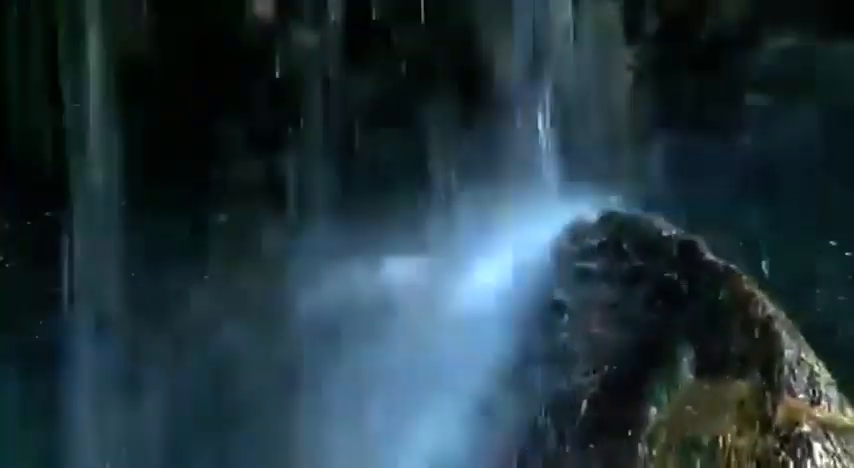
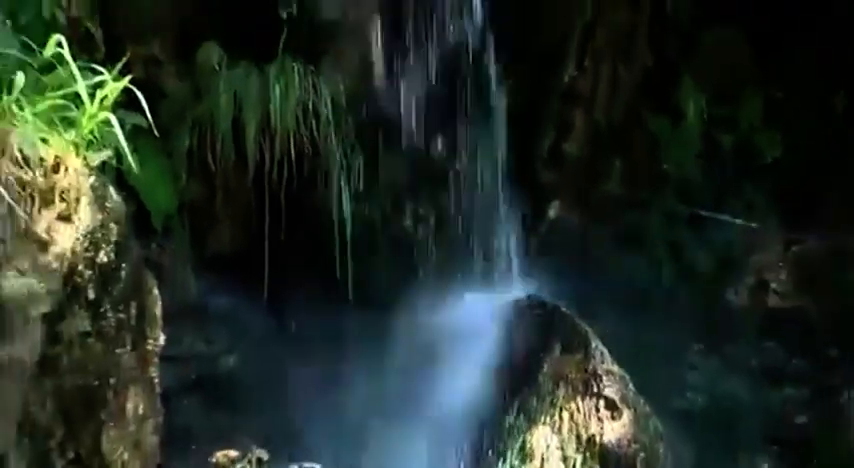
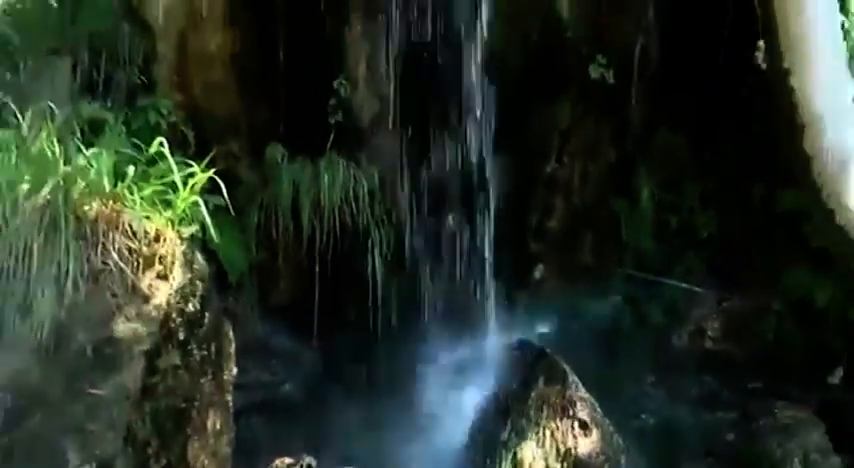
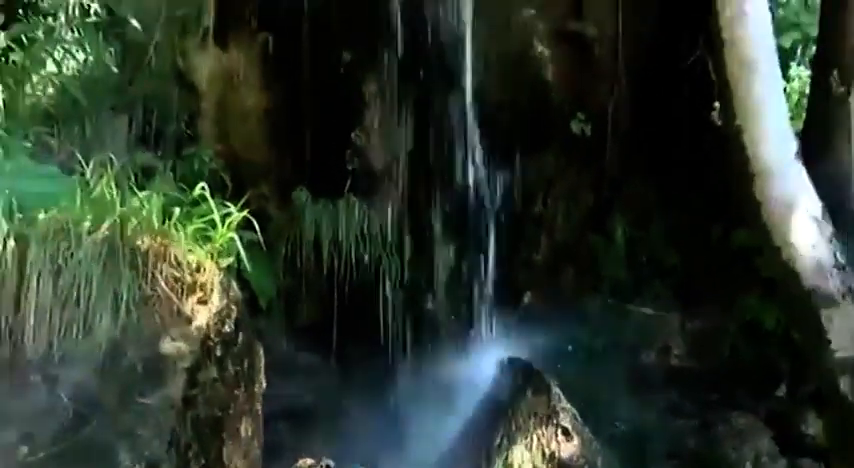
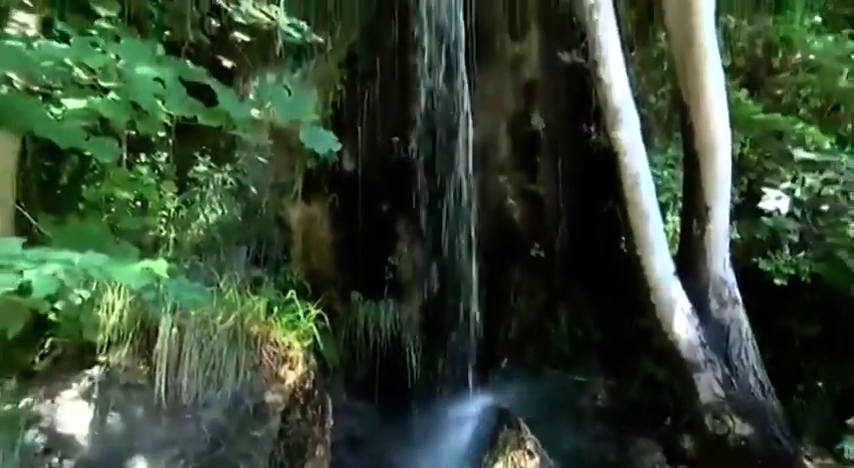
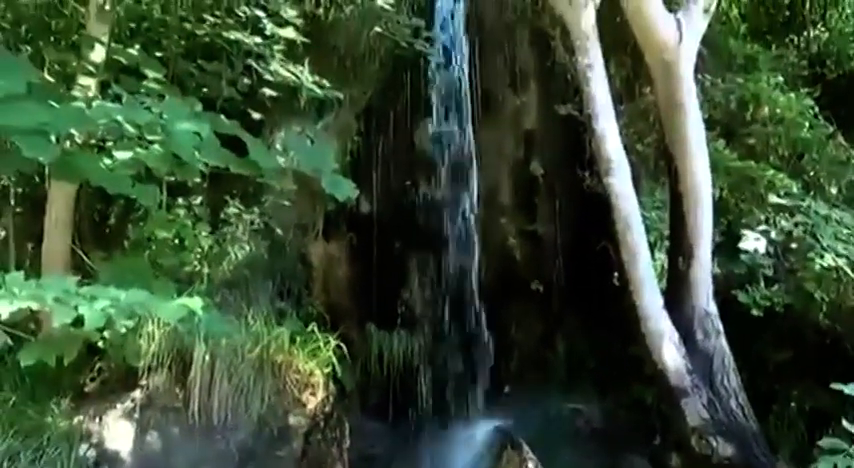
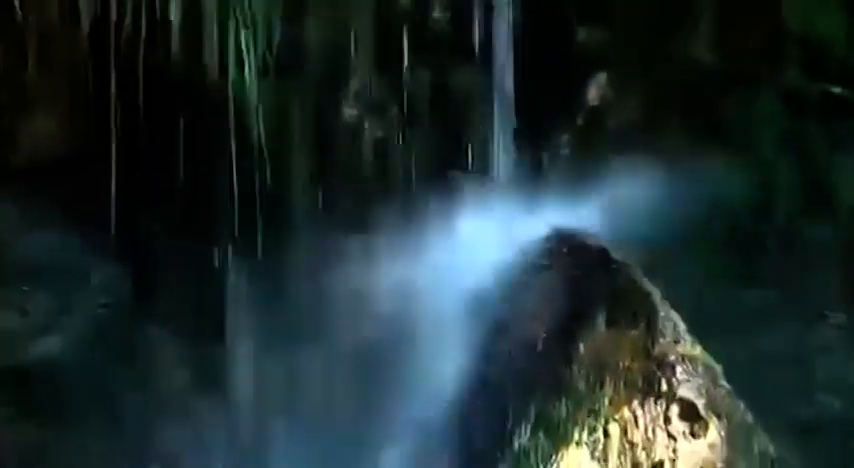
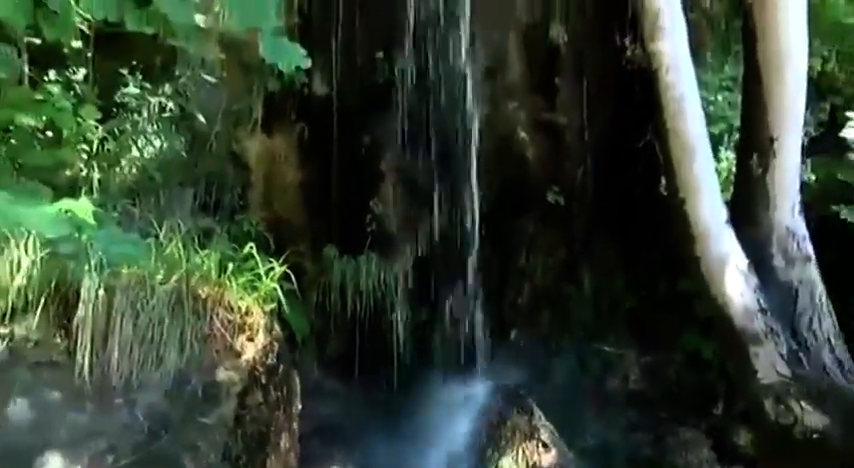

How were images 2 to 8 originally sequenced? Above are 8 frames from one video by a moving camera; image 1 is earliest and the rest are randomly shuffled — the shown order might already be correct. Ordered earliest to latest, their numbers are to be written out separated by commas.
7, 2, 3, 4, 8, 5, 6
